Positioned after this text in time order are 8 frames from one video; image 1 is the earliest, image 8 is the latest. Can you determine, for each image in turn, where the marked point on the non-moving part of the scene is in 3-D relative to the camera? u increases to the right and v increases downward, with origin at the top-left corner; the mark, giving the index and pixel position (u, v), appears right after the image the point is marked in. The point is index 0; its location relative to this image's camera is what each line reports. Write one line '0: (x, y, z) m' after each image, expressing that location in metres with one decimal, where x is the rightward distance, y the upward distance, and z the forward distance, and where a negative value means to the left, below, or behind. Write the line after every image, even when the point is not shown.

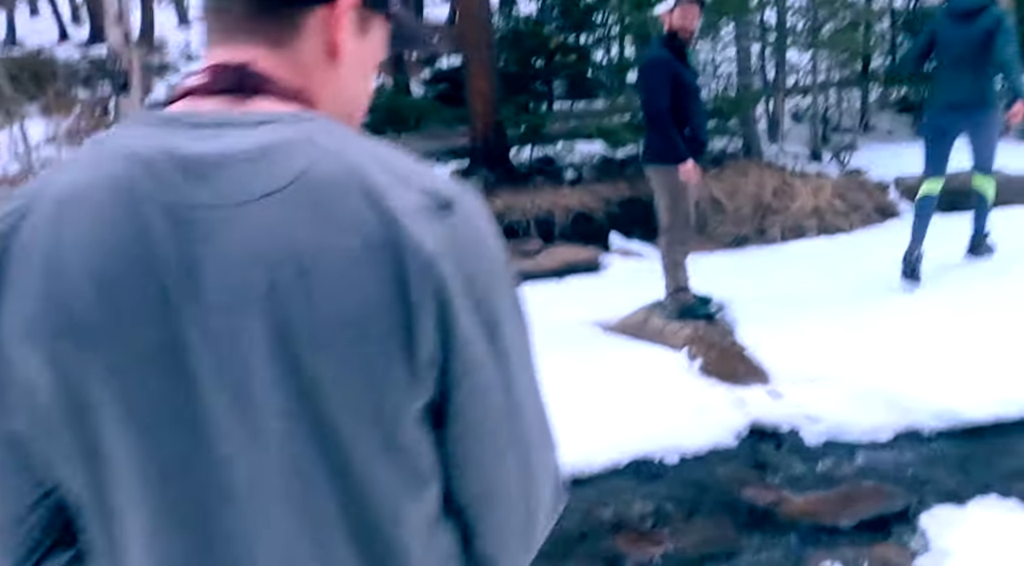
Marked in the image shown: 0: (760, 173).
0: (+2.6, +1.1, +8.4) m
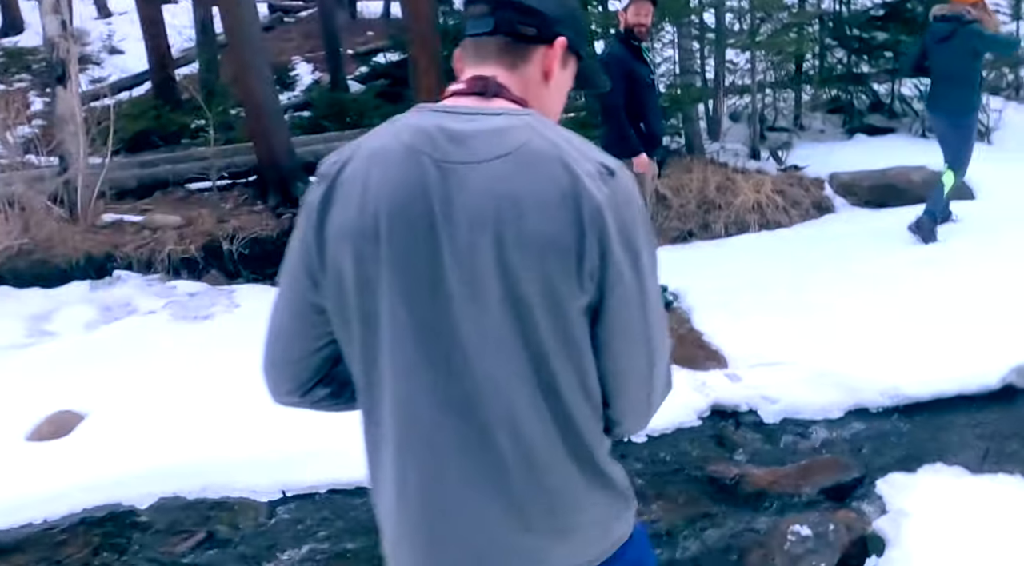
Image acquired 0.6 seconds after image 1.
0: (+2.0, +1.2, +8.7) m
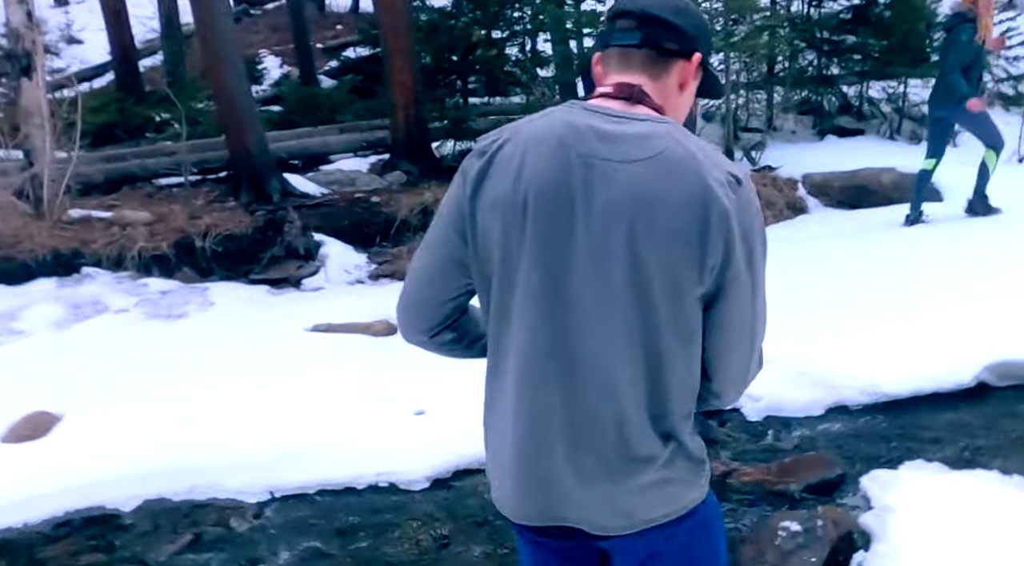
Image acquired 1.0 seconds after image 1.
0: (+1.8, +1.2, +8.8) m
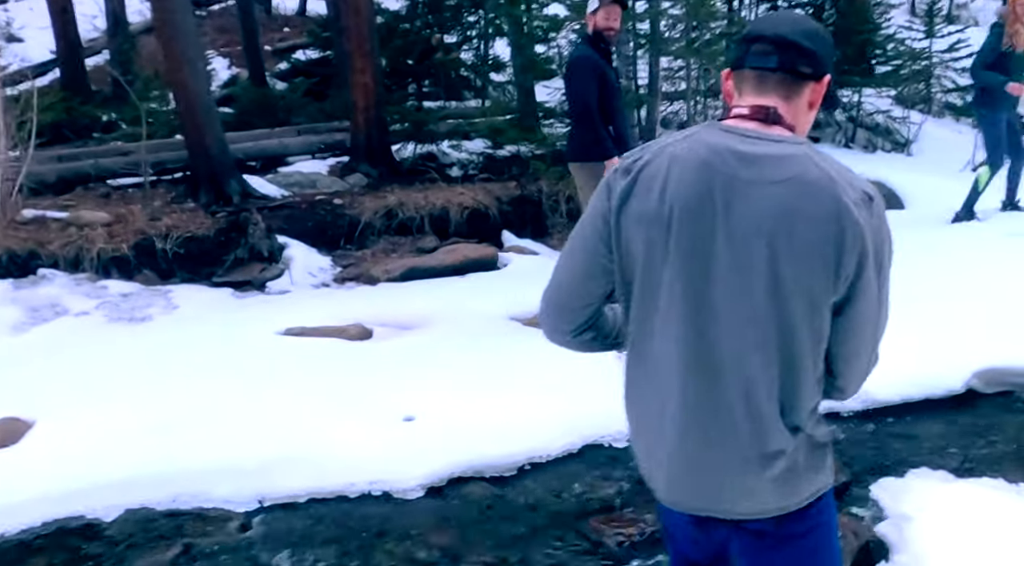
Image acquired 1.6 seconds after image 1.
0: (+1.4, +1.2, +8.9) m
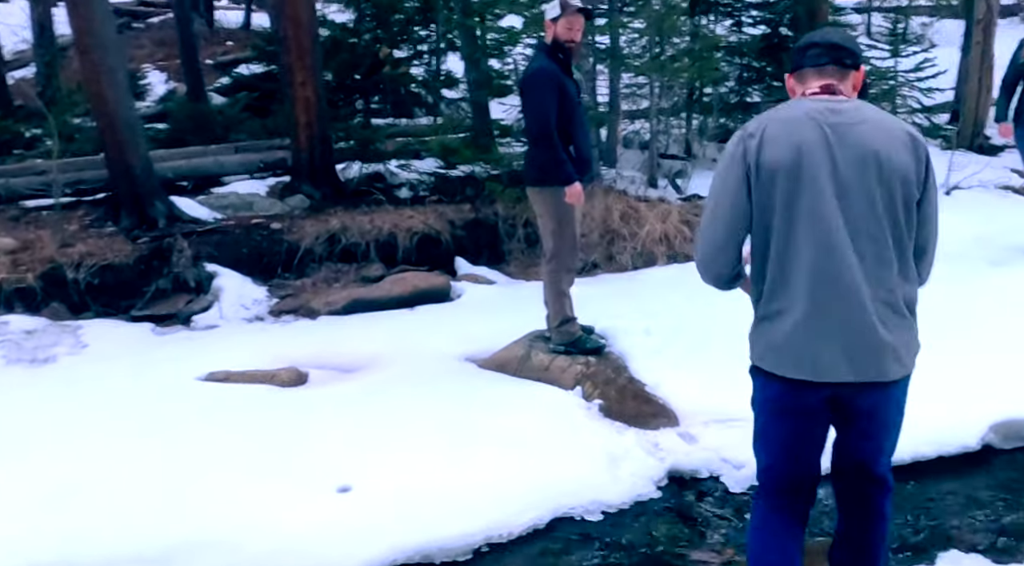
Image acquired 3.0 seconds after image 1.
0: (+0.9, +0.9, +8.4) m
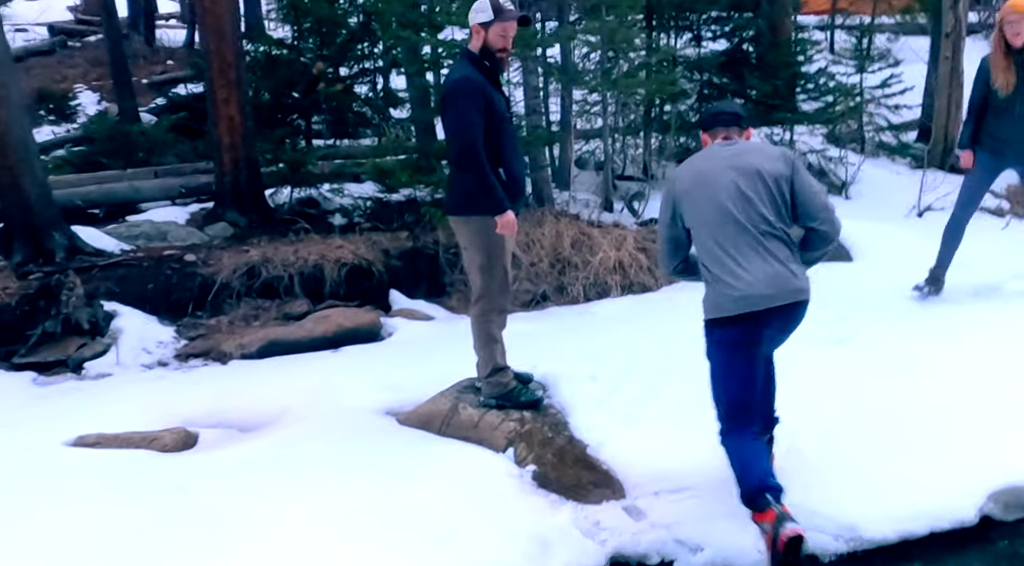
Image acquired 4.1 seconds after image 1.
0: (+0.4, +0.6, +7.7) m
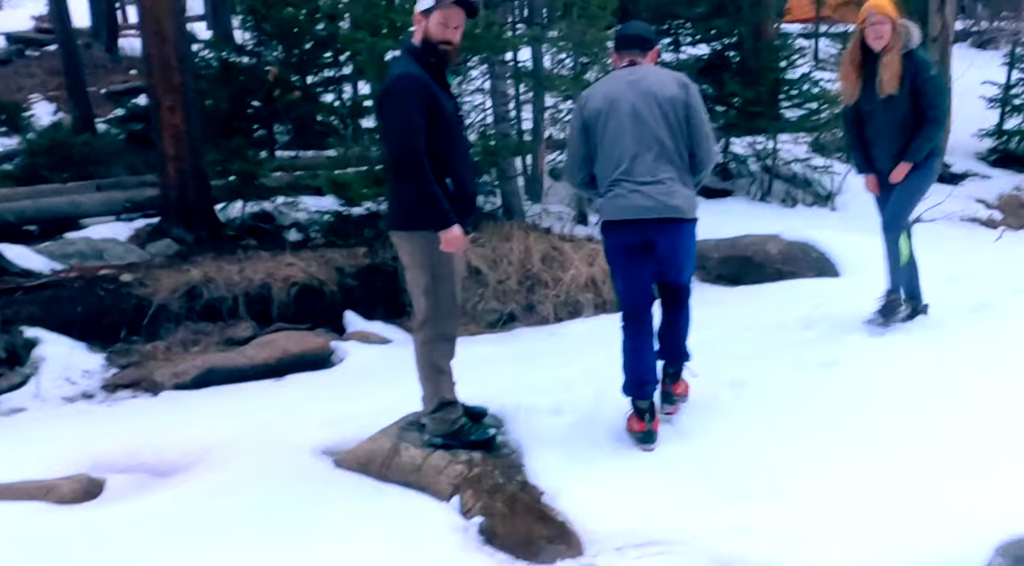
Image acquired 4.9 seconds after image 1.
0: (+0.1, +0.4, +7.2) m
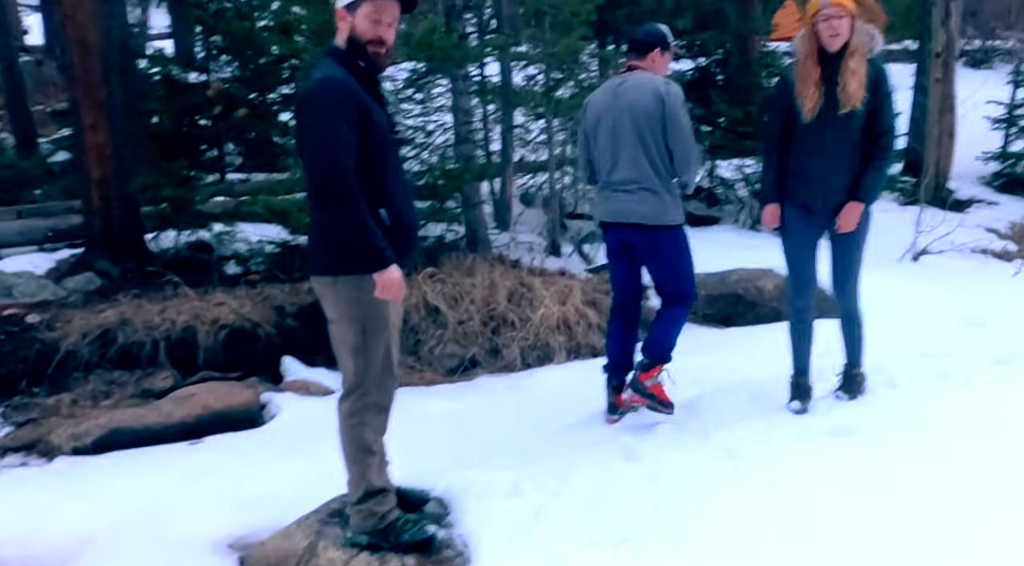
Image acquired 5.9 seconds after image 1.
0: (-0.2, +0.1, +6.5) m
